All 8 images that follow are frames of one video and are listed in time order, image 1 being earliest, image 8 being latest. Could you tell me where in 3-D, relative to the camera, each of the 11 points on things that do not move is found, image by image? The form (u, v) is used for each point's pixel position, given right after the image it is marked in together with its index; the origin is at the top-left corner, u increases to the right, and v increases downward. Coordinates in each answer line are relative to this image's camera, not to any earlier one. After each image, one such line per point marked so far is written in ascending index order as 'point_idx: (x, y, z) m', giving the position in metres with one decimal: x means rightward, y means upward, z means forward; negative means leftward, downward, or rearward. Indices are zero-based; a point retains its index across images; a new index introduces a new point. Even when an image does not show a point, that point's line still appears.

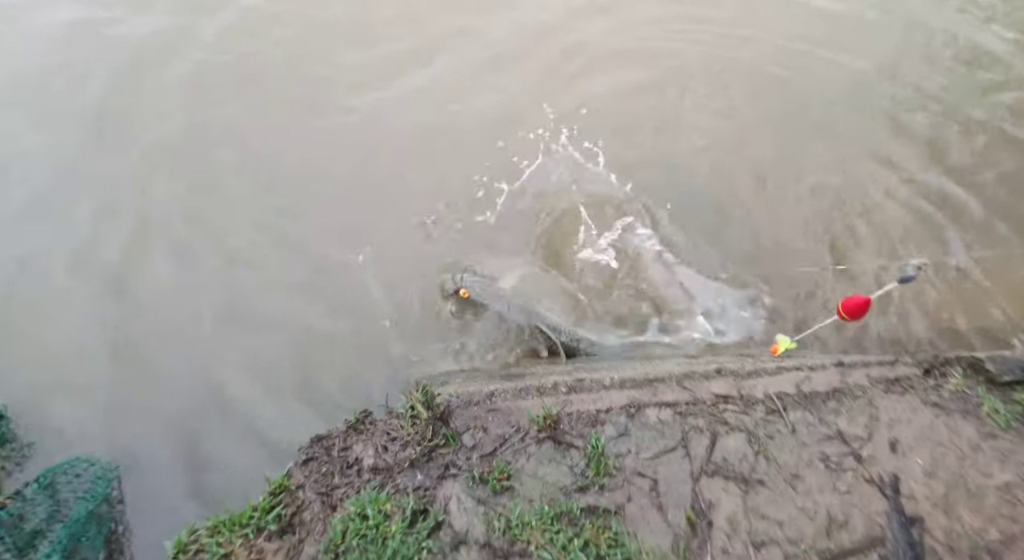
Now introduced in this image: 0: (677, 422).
0: (+1.0, -0.9, +4.8) m
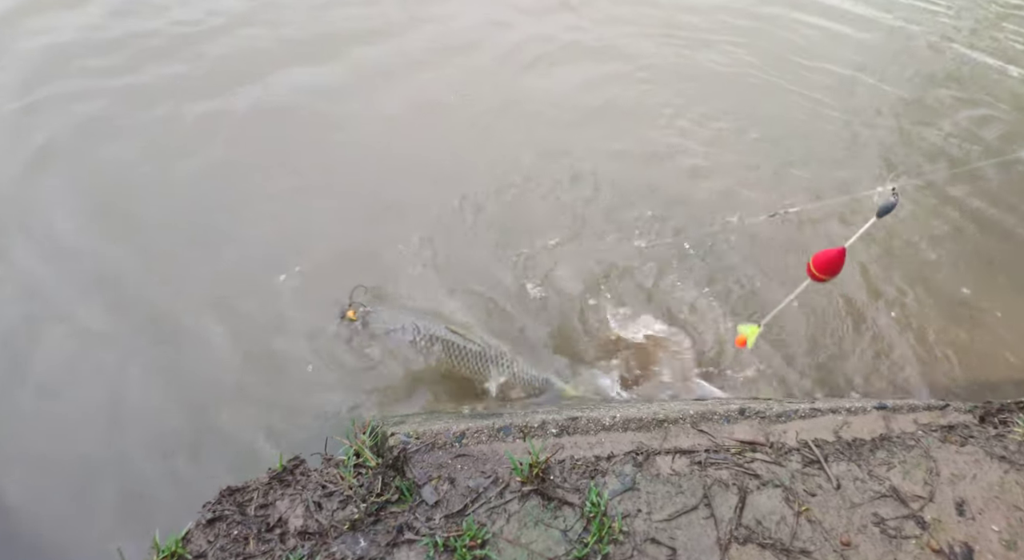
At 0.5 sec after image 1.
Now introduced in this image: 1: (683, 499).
0: (+0.9, -1.0, +3.8) m
1: (+0.8, -1.0, +3.7) m
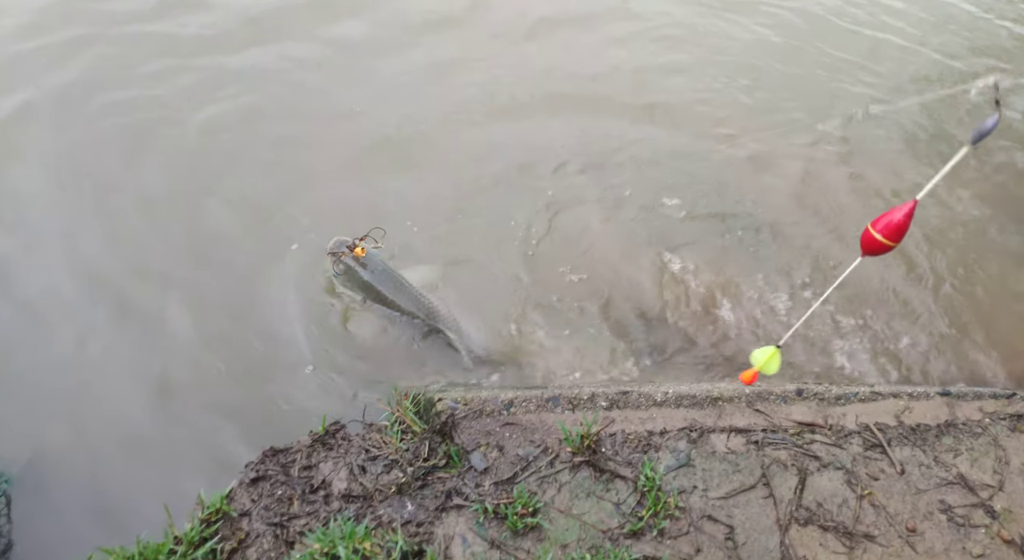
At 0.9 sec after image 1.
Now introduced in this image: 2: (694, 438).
0: (+1.1, -0.8, +3.7) m
1: (+1.0, -0.9, +3.6) m
2: (+0.9, -0.8, +3.7) m
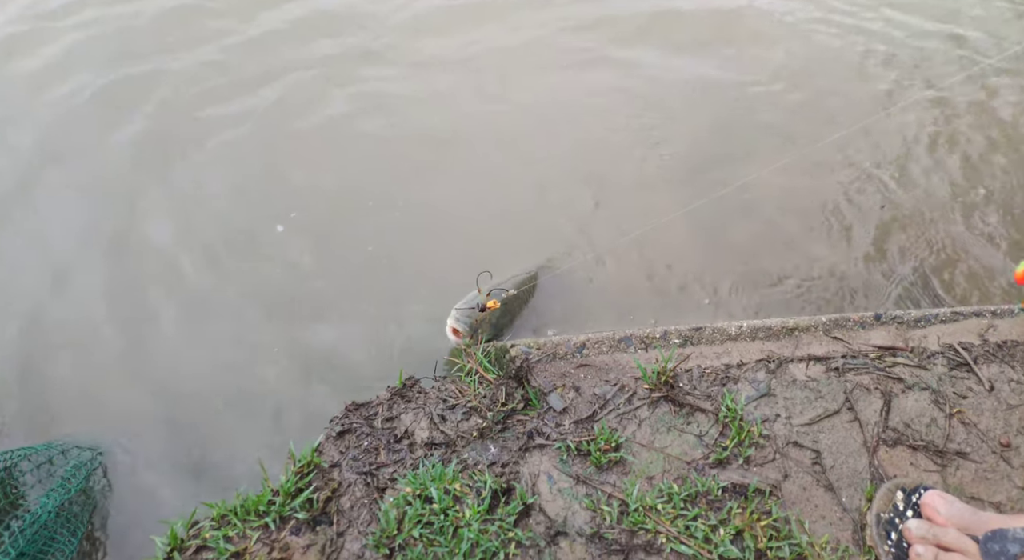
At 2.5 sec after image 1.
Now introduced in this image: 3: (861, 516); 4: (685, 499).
0: (+1.5, -0.5, +3.6) m
1: (+1.4, -0.6, +3.5) m
2: (+1.2, -0.4, +3.7) m
3: (+1.4, -1.0, +3.2) m
4: (+0.7, -0.9, +3.2) m
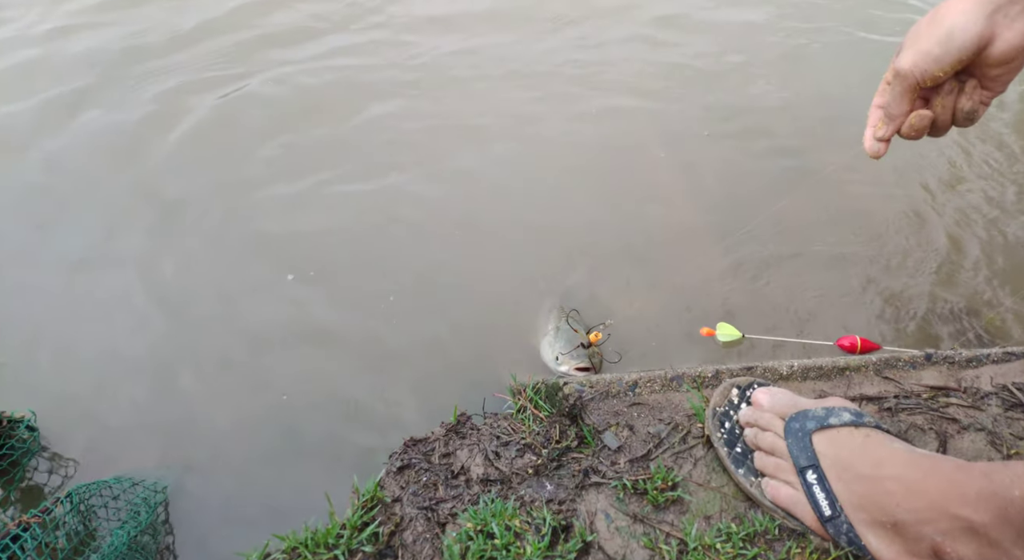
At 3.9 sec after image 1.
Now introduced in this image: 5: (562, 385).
0: (+1.8, -0.7, +3.7) m
1: (+1.7, -0.7, +3.6) m
2: (+1.5, -0.6, +3.7) m
3: (+1.7, -1.2, +3.2) m
4: (+1.0, -1.1, +3.3) m
5: (+0.3, -0.5, +4.1) m
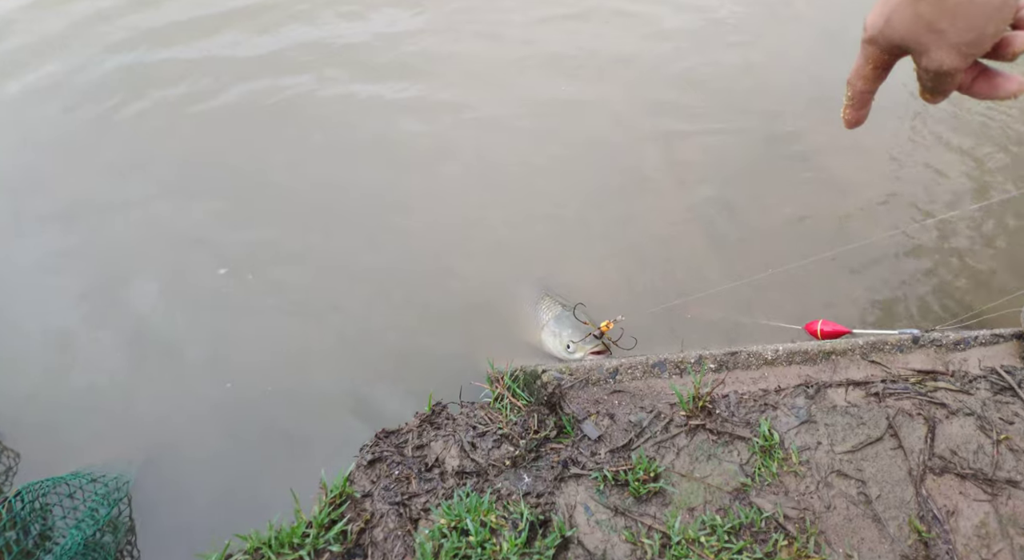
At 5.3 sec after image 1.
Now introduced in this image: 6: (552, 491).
0: (+1.6, -0.6, +3.6) m
1: (+1.6, -0.7, +3.4) m
2: (+1.4, -0.5, +3.6) m
3: (+1.6, -1.1, +3.1) m
4: (+0.9, -1.0, +3.1) m
5: (+0.1, -0.5, +3.9) m
6: (+0.2, -0.9, +3.4) m
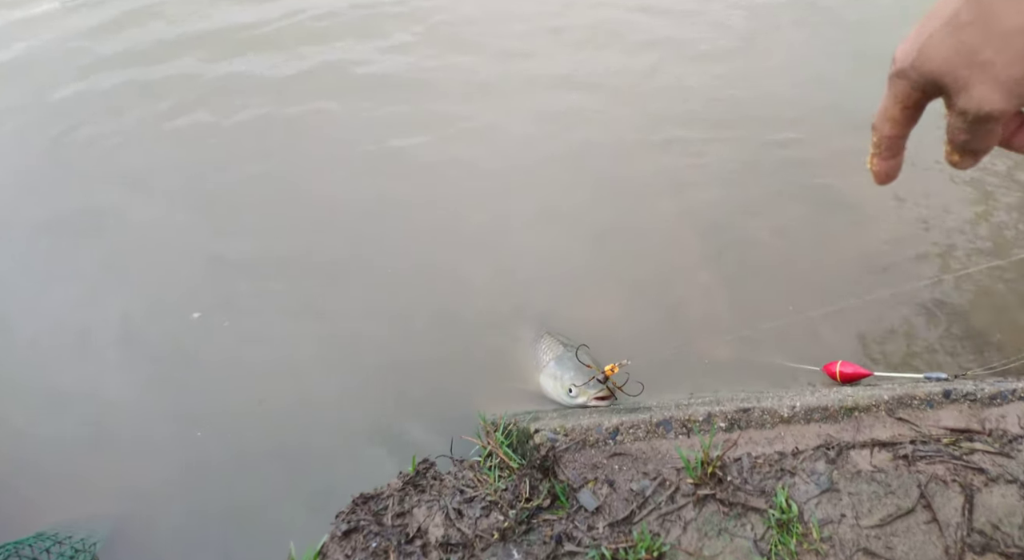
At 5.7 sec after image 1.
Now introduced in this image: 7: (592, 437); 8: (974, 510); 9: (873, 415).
0: (+1.6, -0.8, +3.2) m
1: (+1.5, -0.9, +3.1) m
2: (+1.3, -0.7, +3.3) m
3: (+1.5, -1.3, +2.8) m
4: (+0.8, -1.2, +2.8) m
5: (+0.1, -0.7, +3.6) m
6: (+0.1, -1.1, +3.0) m
7: (+0.3, -0.7, +3.4) m
8: (+1.8, -0.9, +3.1) m
9: (+1.6, -0.6, +3.5) m
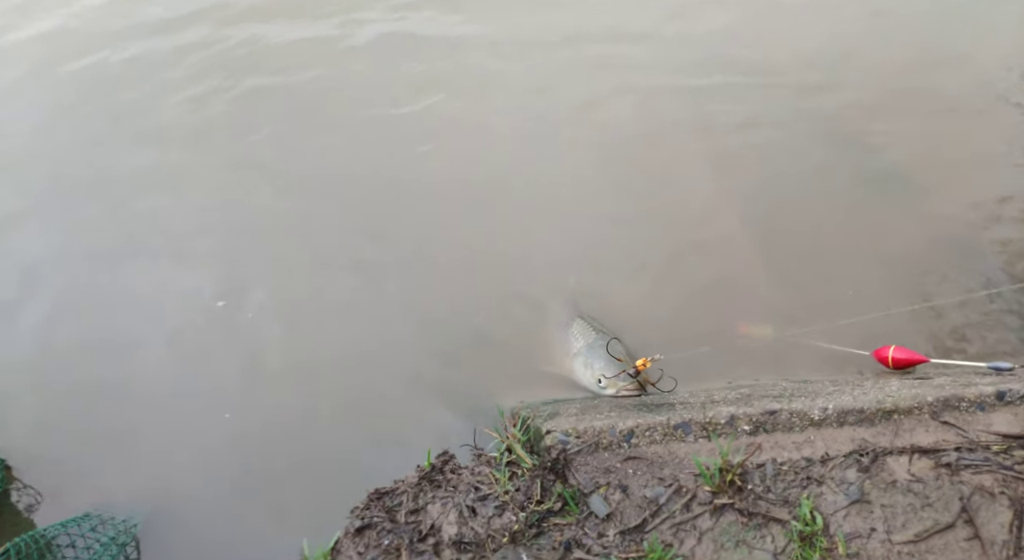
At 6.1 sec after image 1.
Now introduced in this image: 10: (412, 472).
0: (+1.6, -0.8, +3.0) m
1: (+1.5, -0.9, +2.8) m
2: (+1.4, -0.7, +3.0) m
3: (+1.5, -1.3, +2.5) m
4: (+0.8, -1.2, +2.6) m
5: (+0.2, -0.7, +3.4) m
6: (+0.1, -1.1, +2.9) m
7: (+0.4, -0.7, +3.3) m
8: (+1.8, -0.9, +2.8) m
9: (+1.7, -0.6, +3.2) m
10: (-0.5, -0.9, +3.7) m
